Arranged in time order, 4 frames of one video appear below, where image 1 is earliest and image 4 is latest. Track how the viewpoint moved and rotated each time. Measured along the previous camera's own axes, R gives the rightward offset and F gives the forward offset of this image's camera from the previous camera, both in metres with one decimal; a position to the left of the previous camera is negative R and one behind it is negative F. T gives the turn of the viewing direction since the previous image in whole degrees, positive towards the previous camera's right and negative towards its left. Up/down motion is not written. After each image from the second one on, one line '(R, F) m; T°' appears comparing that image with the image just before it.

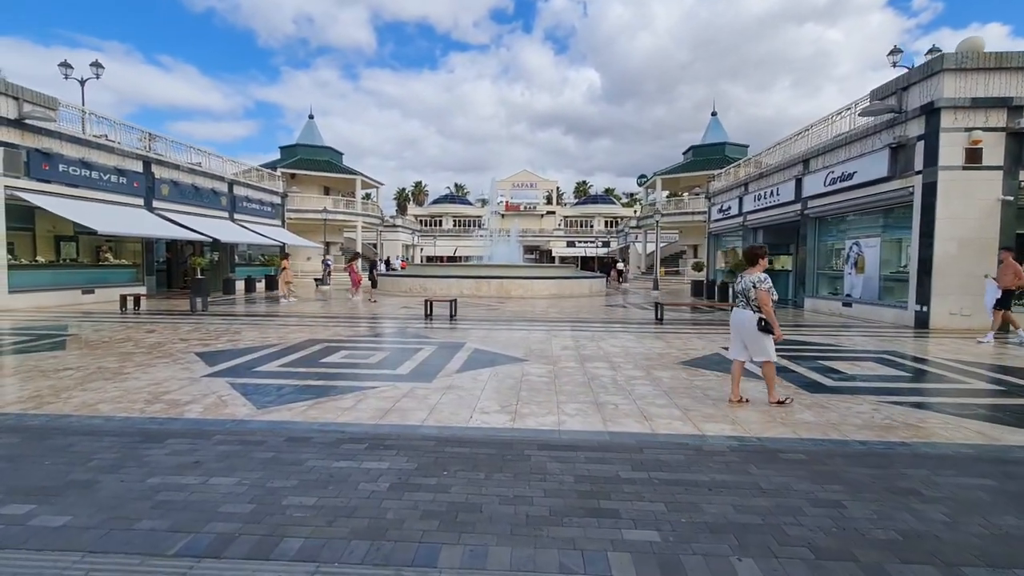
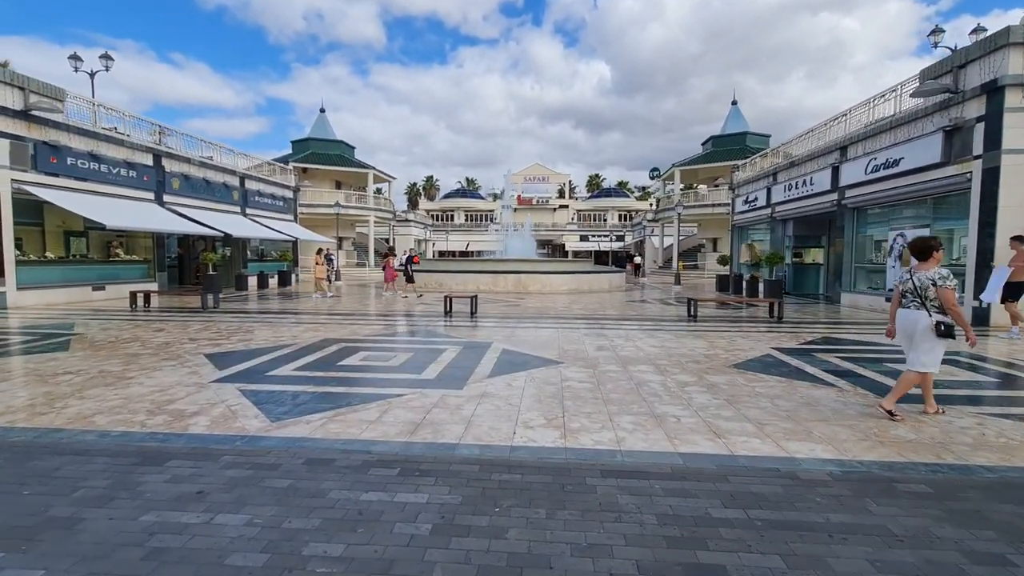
(-0.4, +0.7) m; -1°
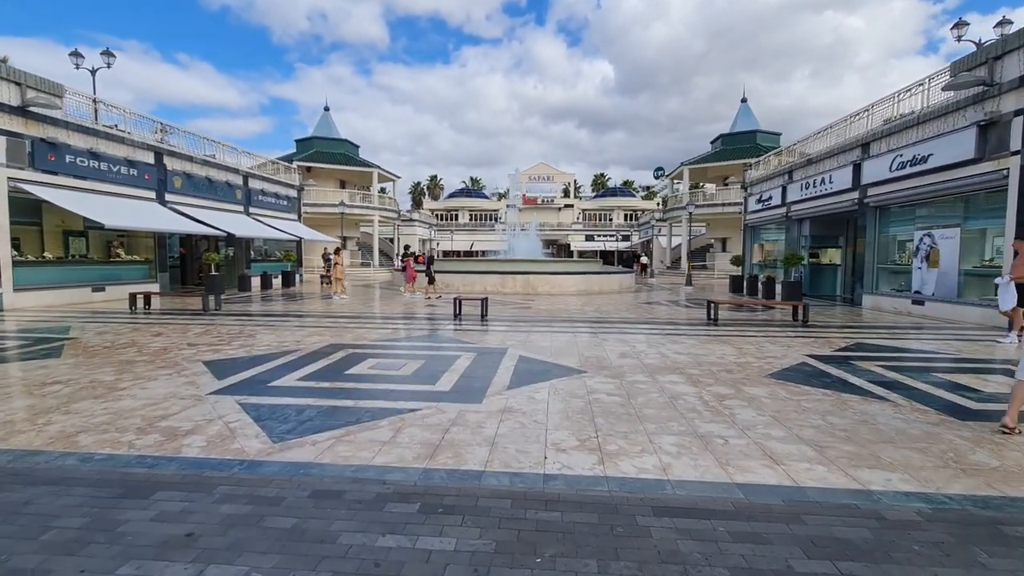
(-0.2, +0.5) m; 0°
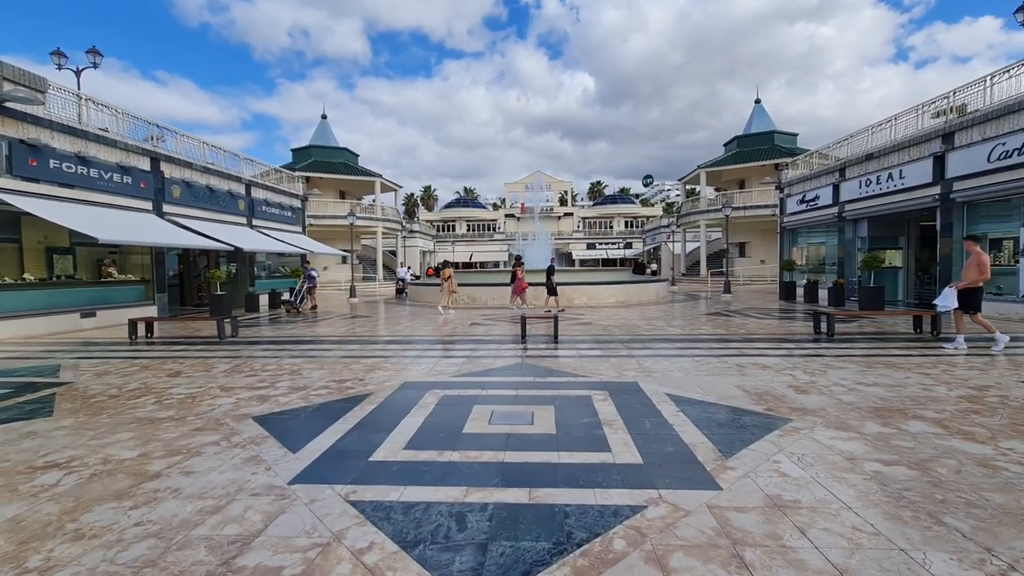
(-1.9, +1.9) m; +1°
